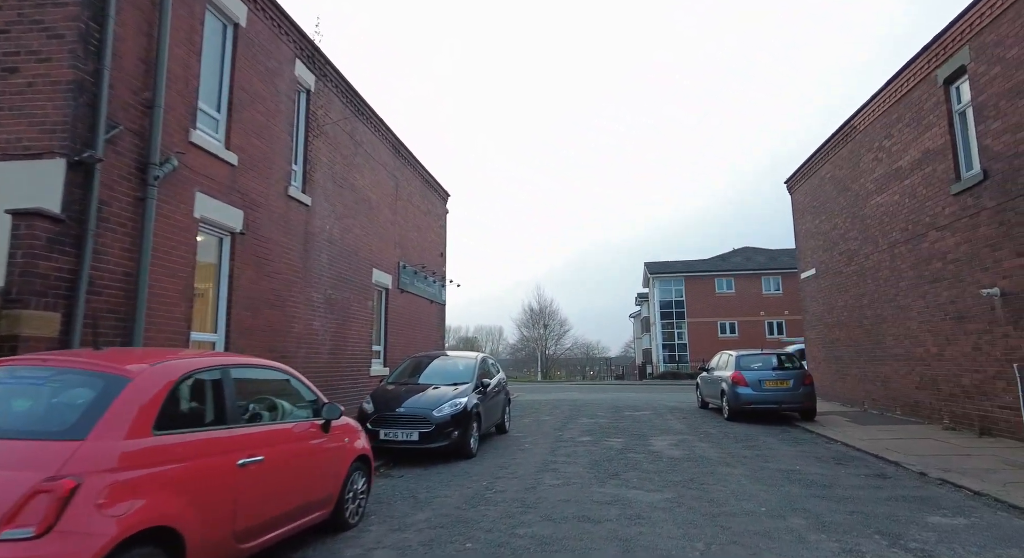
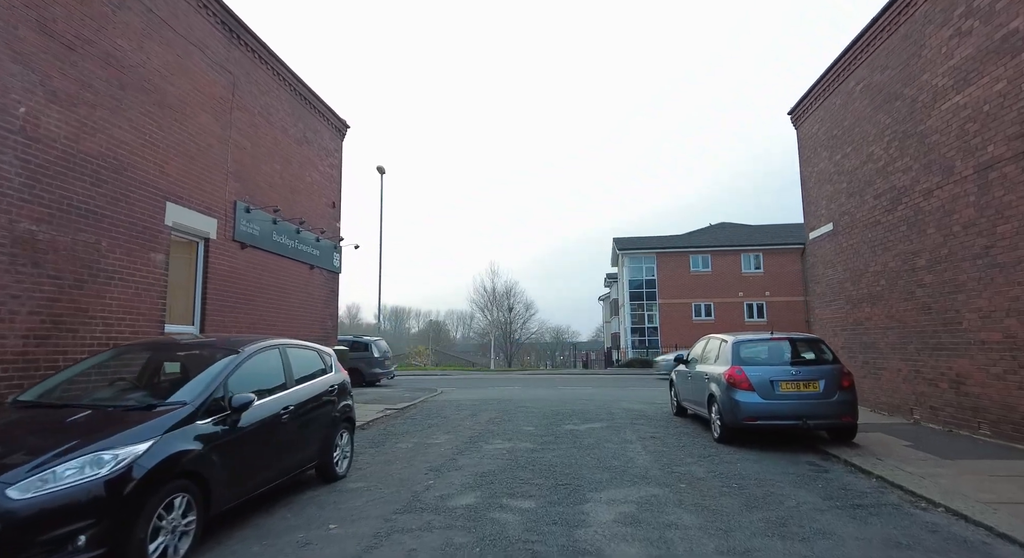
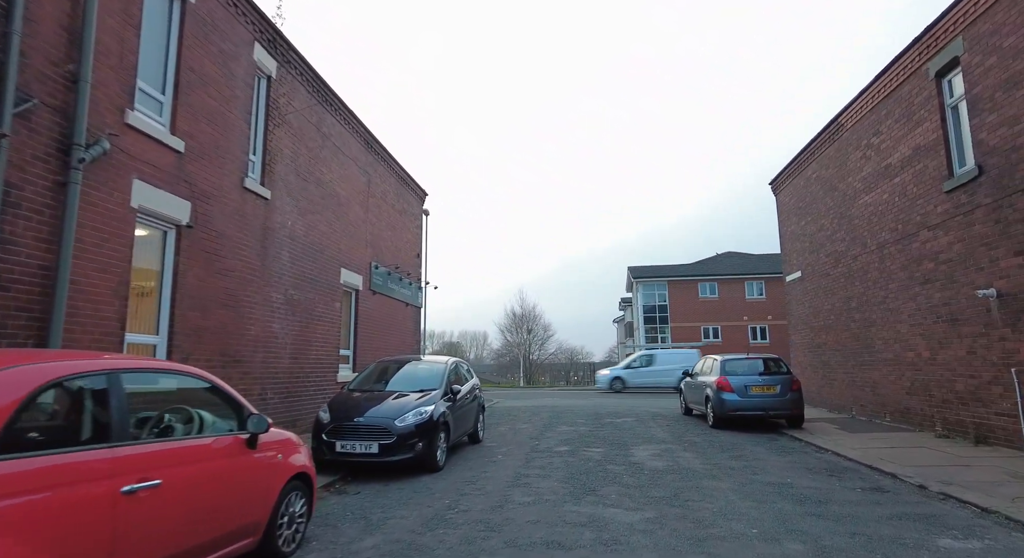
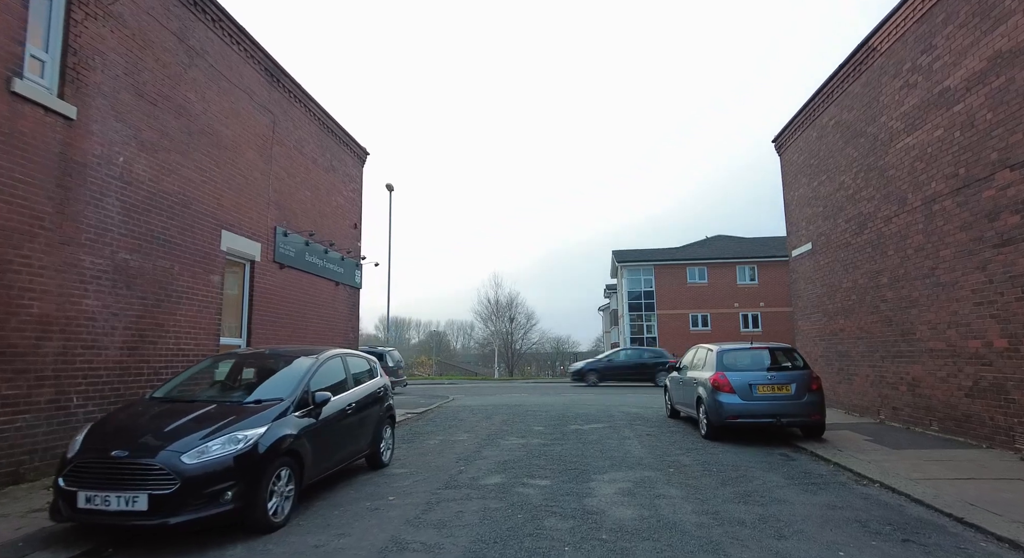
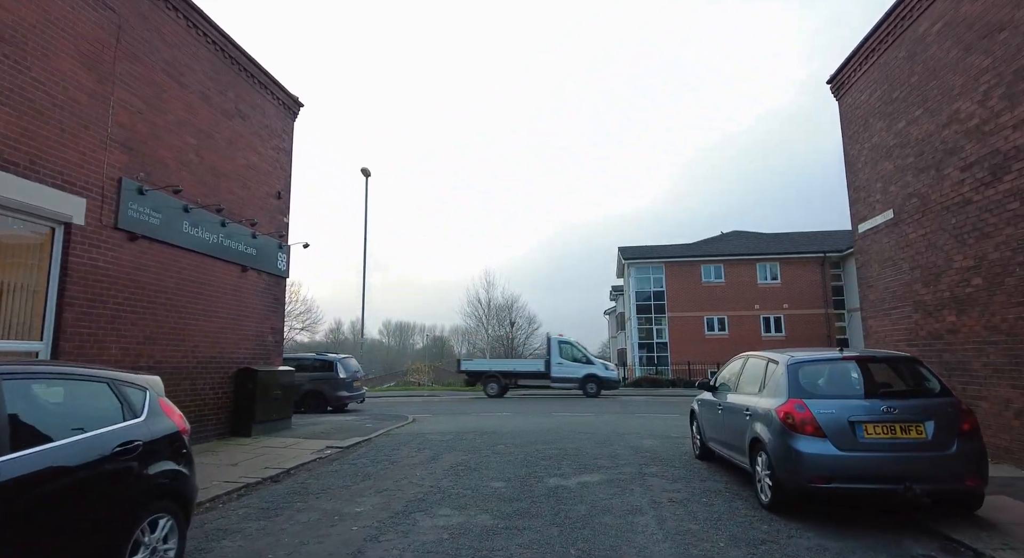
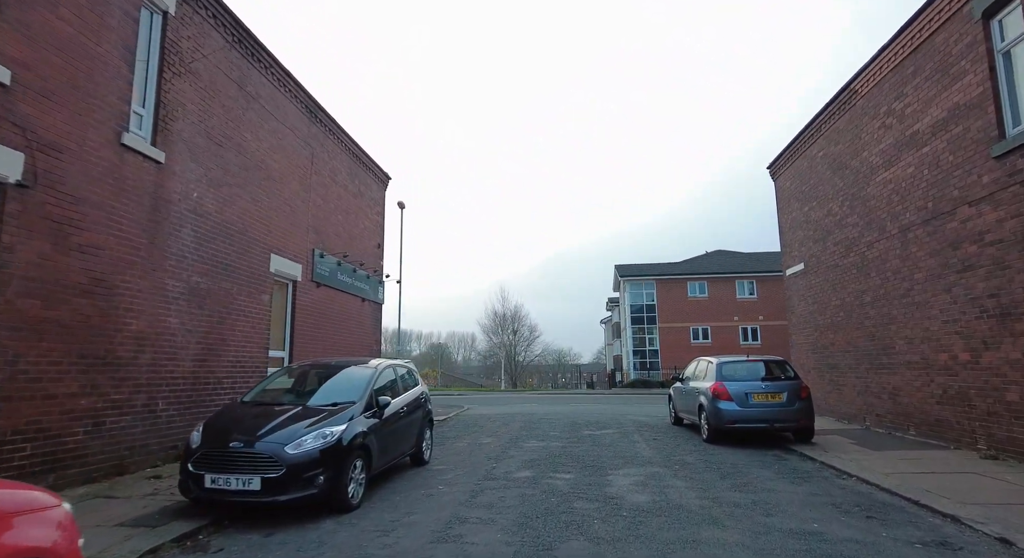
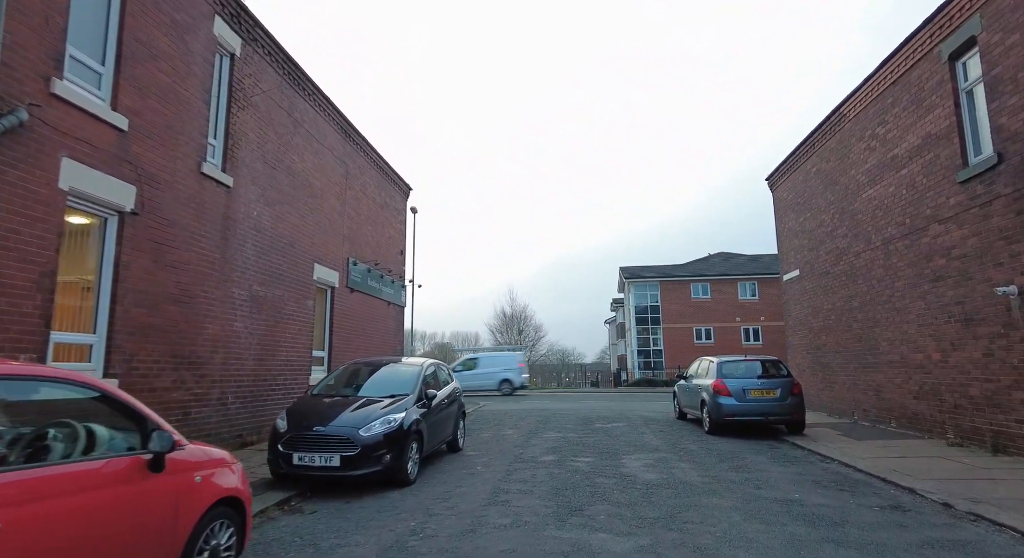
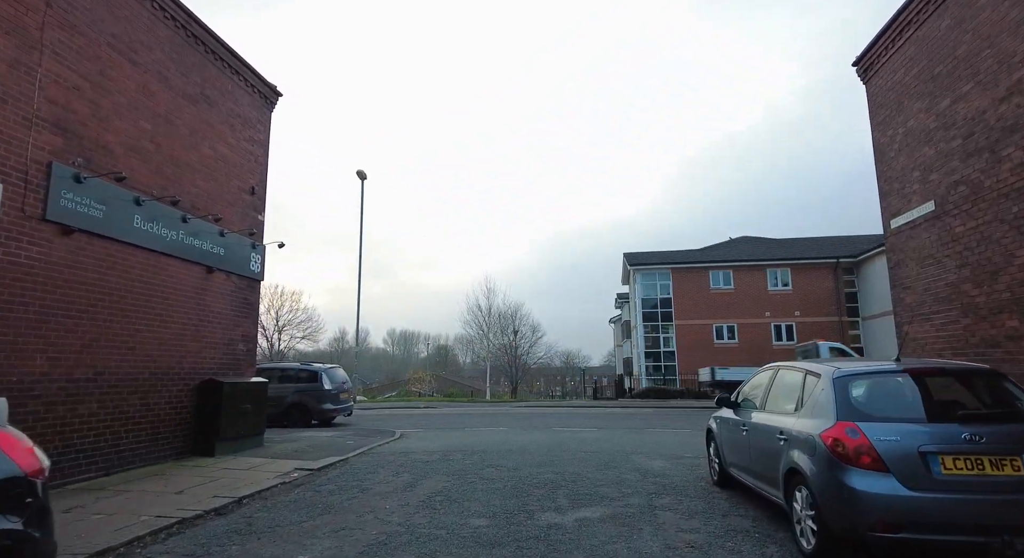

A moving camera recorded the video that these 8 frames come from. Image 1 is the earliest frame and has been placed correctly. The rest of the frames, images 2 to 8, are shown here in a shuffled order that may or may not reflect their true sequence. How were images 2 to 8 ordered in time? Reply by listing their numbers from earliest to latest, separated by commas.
3, 7, 6, 4, 2, 5, 8
